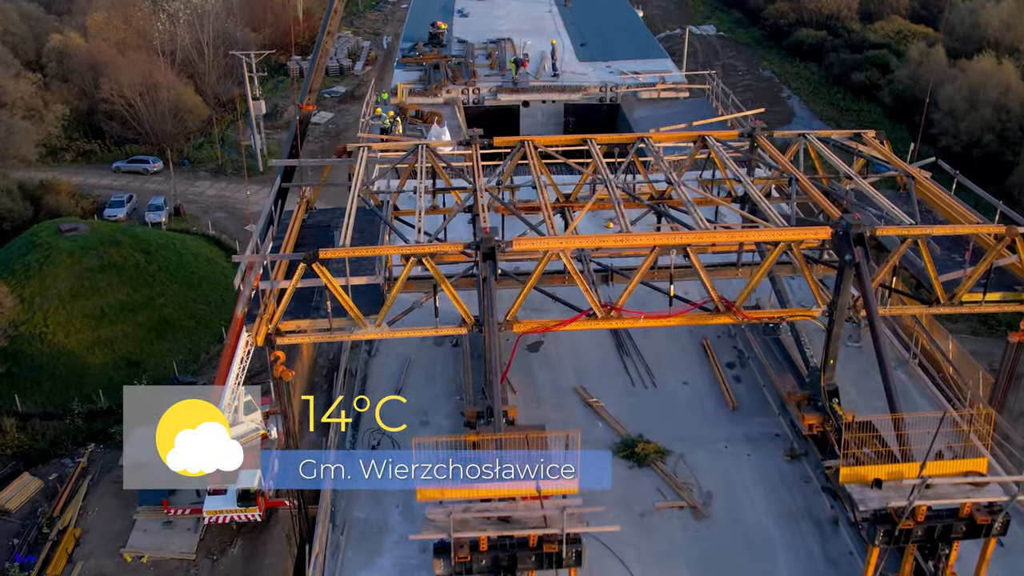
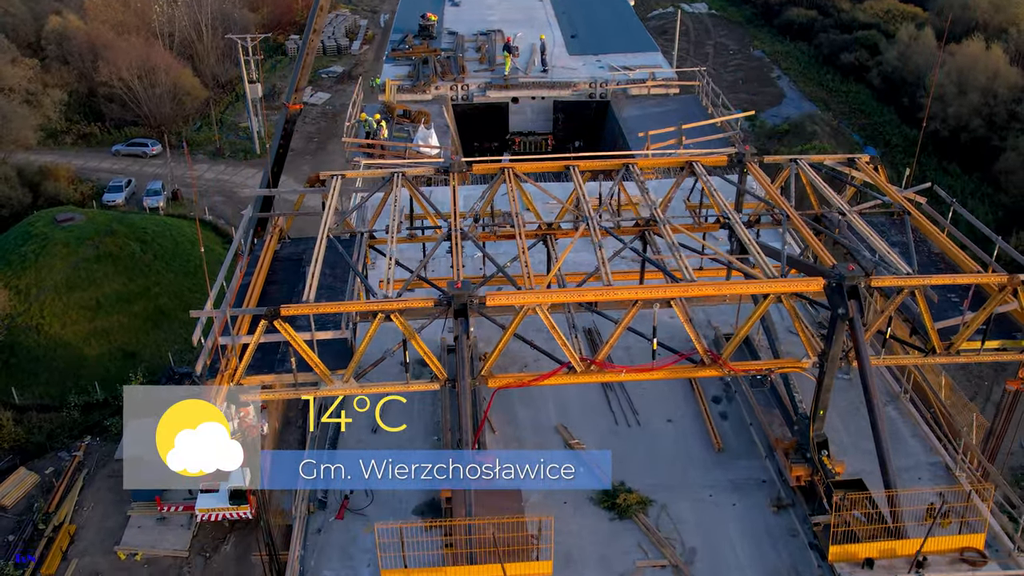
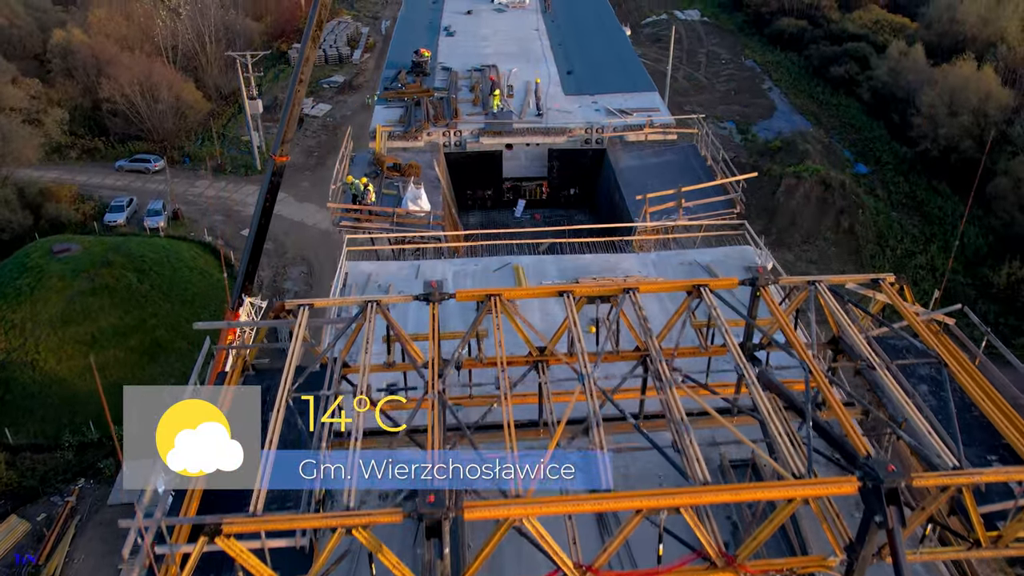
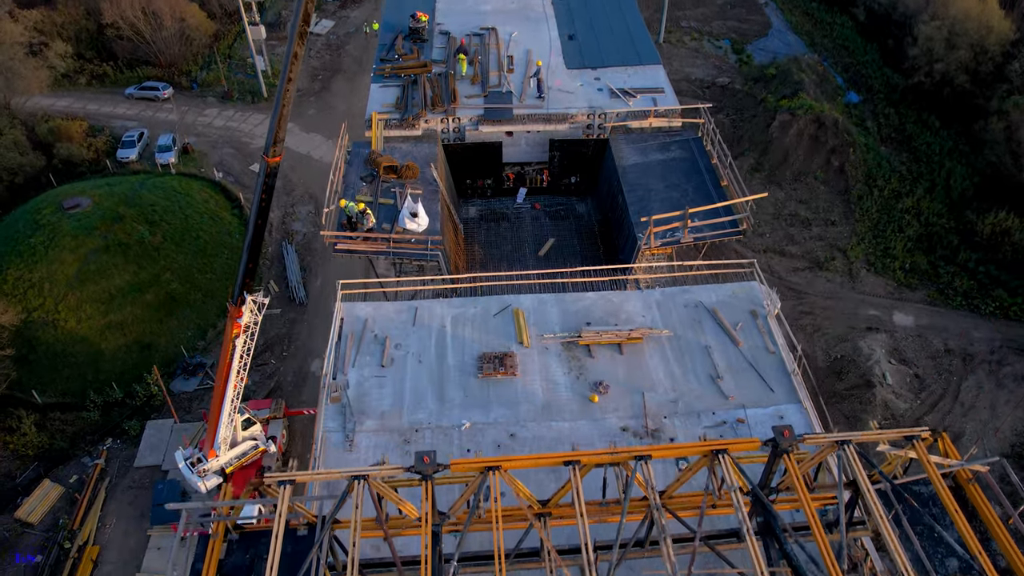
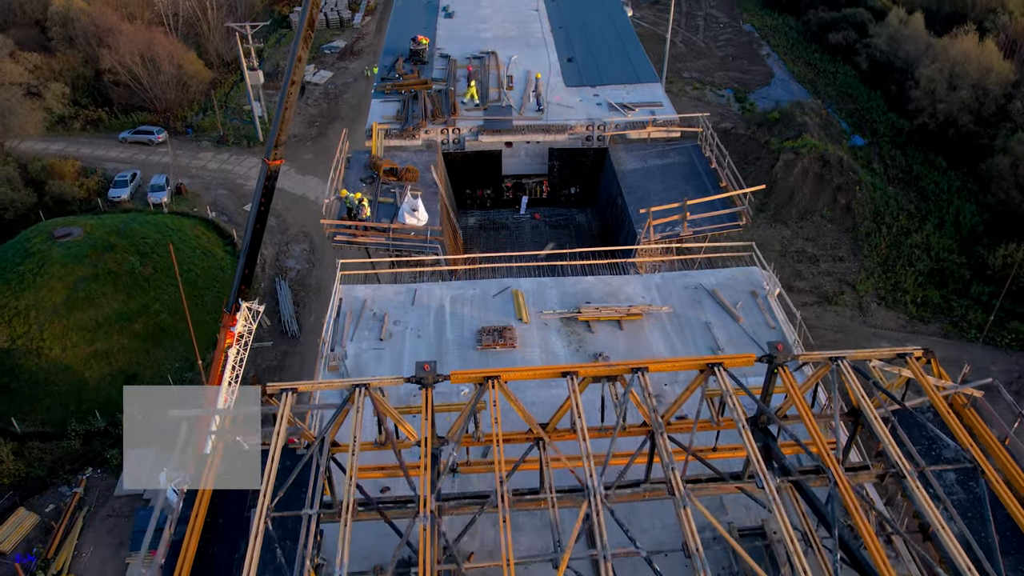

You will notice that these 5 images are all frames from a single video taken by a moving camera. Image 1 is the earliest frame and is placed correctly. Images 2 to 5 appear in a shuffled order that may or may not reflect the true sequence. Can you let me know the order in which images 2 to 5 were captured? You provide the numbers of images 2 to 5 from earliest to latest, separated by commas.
2, 3, 5, 4
